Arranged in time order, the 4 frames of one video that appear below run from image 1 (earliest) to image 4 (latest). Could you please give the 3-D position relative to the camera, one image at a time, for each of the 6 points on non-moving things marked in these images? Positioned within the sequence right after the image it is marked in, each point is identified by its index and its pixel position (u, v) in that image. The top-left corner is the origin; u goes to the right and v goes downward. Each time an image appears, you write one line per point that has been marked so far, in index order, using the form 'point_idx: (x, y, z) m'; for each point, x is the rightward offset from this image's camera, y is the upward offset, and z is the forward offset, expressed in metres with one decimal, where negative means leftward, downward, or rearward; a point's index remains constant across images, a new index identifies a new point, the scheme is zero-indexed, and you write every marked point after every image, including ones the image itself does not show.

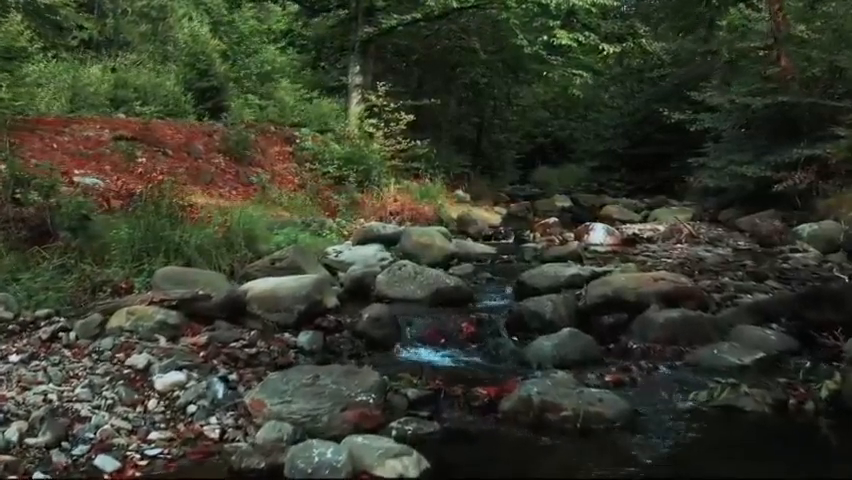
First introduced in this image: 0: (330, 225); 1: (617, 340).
0: (-1.3, +0.2, +10.9) m
1: (+1.5, -0.8, +6.1) m
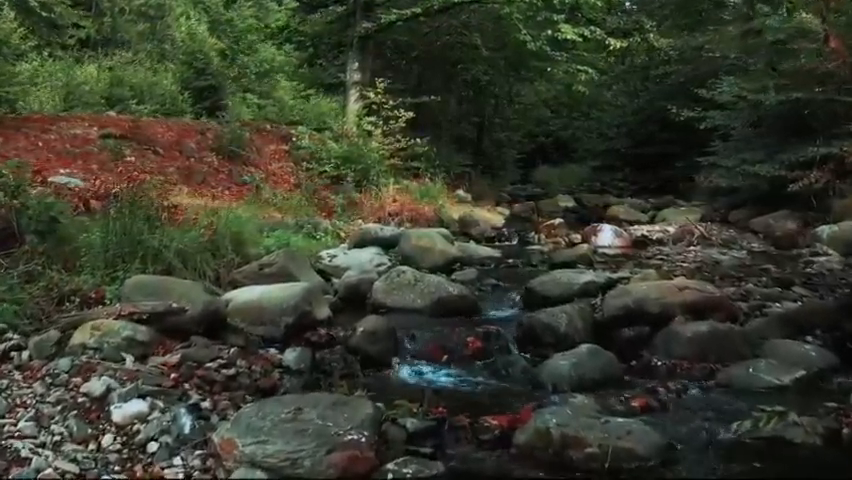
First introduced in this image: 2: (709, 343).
0: (-1.3, +0.2, +10.3) m
1: (+1.5, -0.8, +5.5) m
2: (+2.0, -0.7, +5.4) m
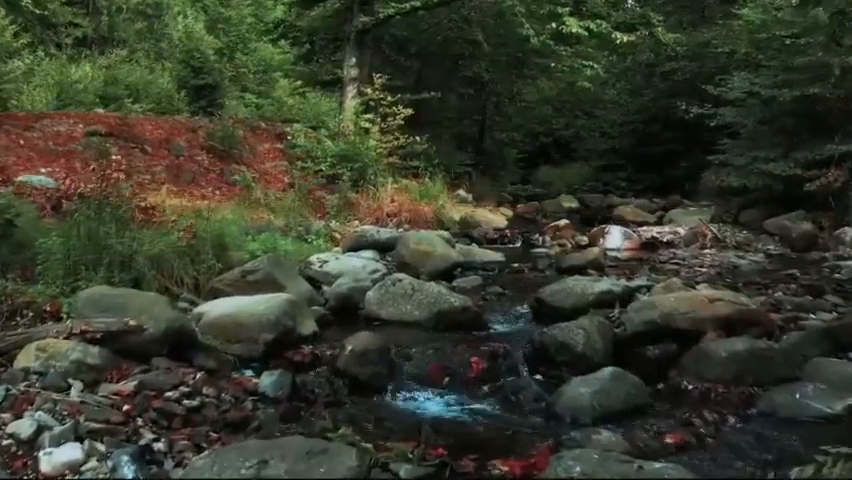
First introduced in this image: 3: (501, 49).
0: (-1.3, +0.1, +9.6) m
1: (+1.5, -0.9, +4.8) m
2: (+1.9, -0.8, +4.7) m
3: (+1.5, +3.9, +15.8) m
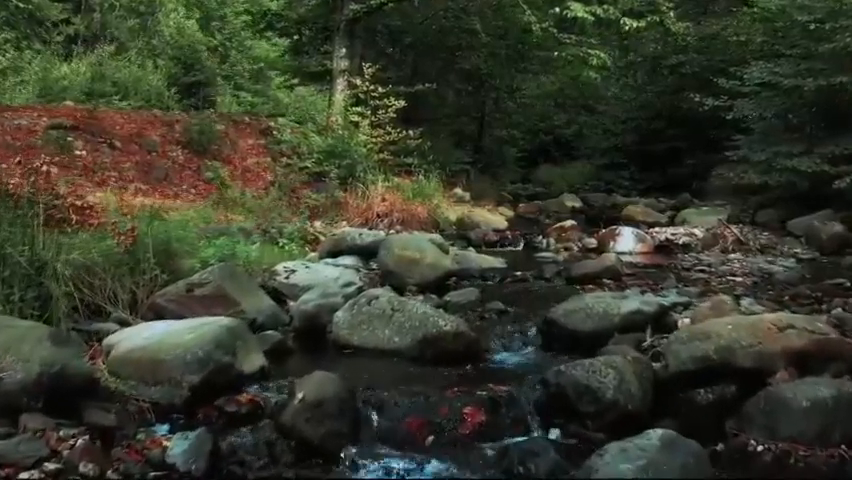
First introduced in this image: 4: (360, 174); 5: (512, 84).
0: (-1.5, +0.1, +8.4) m
1: (+1.4, -0.9, +3.6) m
2: (+1.8, -0.8, +3.5) m
3: (+1.4, +3.8, +14.6) m
4: (-1.0, +0.9, +10.7) m
5: (+1.7, +3.2, +15.5) m
